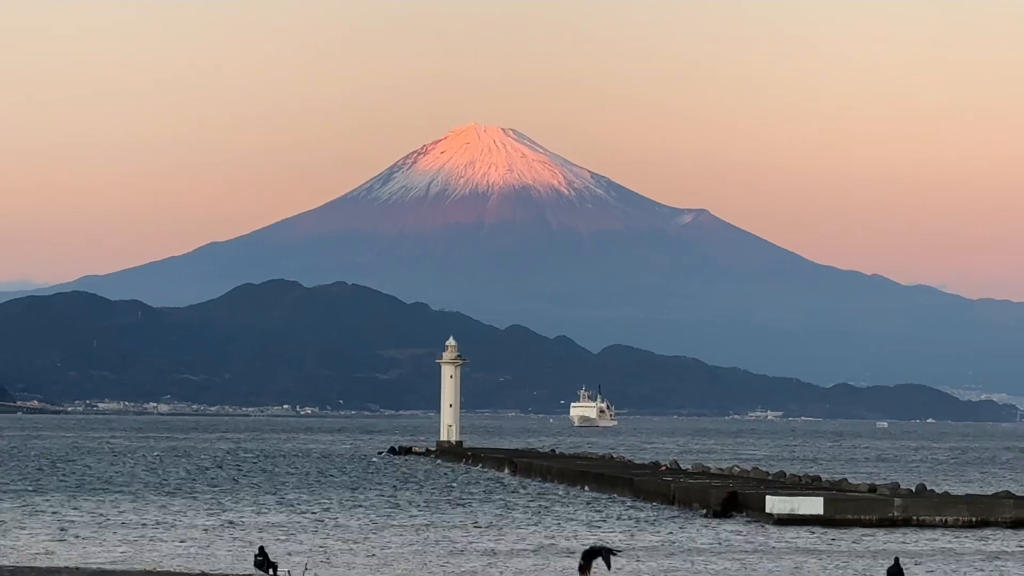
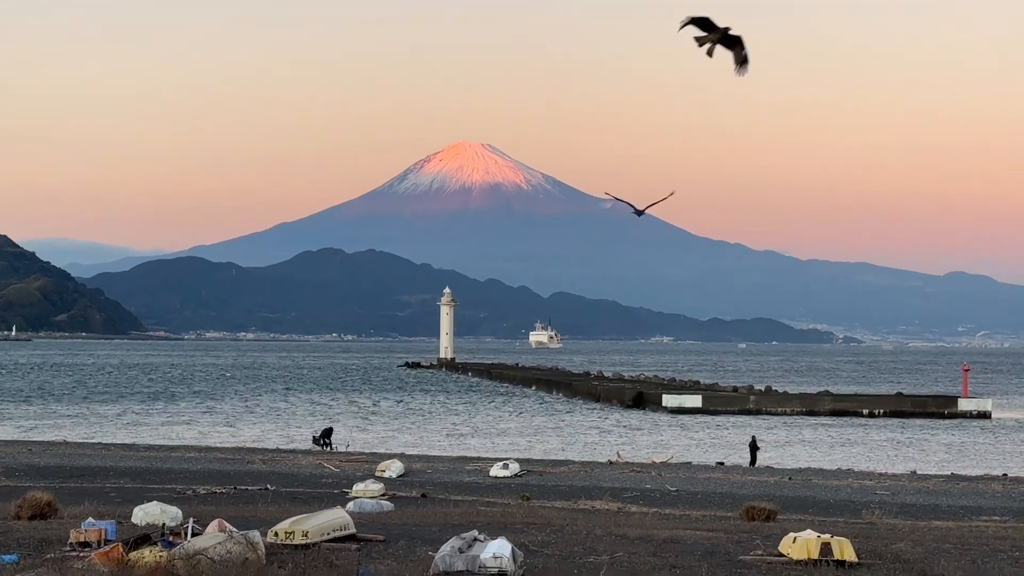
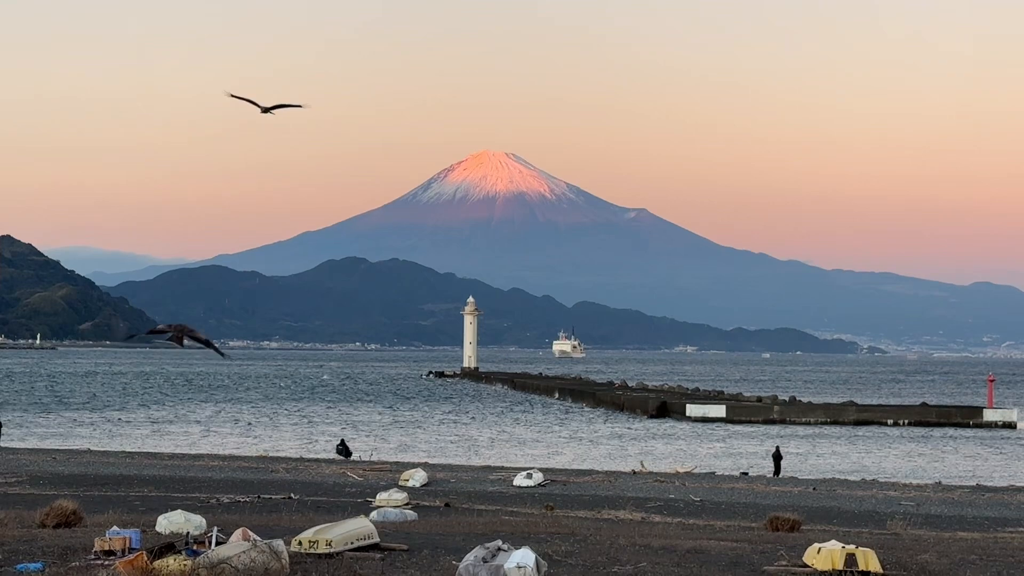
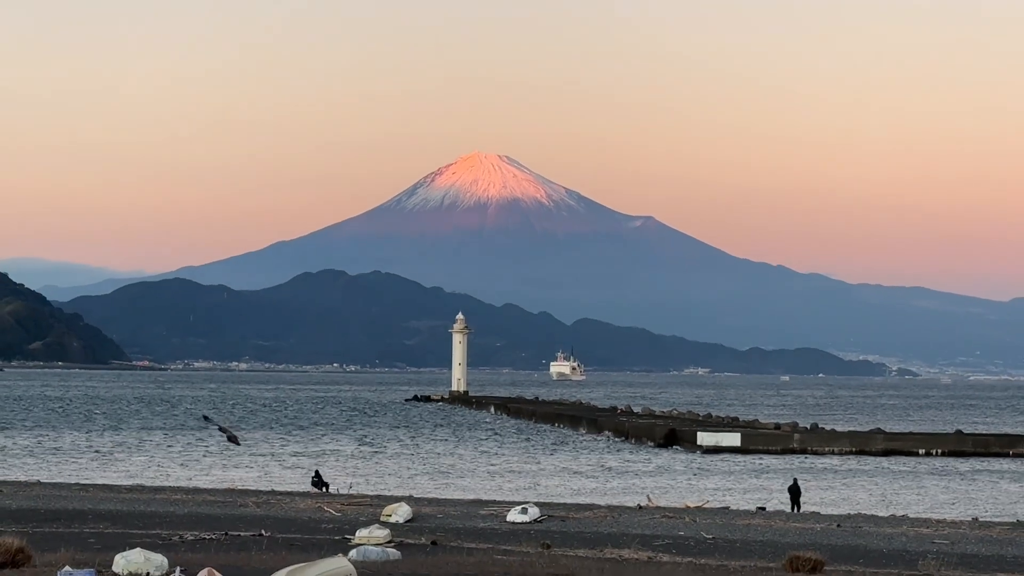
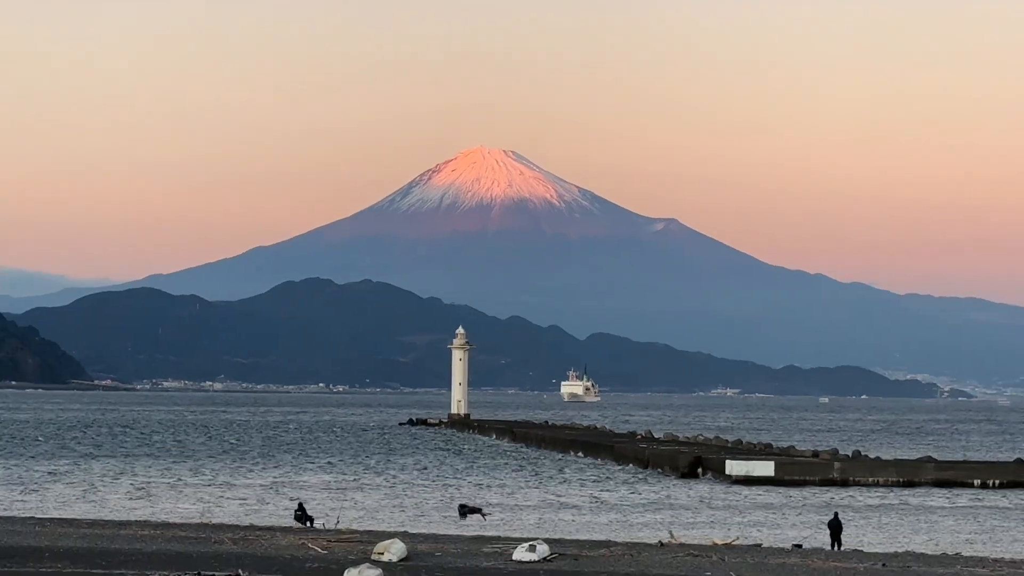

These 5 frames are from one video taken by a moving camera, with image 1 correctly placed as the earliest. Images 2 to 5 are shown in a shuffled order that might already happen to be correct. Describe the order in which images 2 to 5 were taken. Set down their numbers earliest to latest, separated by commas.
5, 4, 3, 2
